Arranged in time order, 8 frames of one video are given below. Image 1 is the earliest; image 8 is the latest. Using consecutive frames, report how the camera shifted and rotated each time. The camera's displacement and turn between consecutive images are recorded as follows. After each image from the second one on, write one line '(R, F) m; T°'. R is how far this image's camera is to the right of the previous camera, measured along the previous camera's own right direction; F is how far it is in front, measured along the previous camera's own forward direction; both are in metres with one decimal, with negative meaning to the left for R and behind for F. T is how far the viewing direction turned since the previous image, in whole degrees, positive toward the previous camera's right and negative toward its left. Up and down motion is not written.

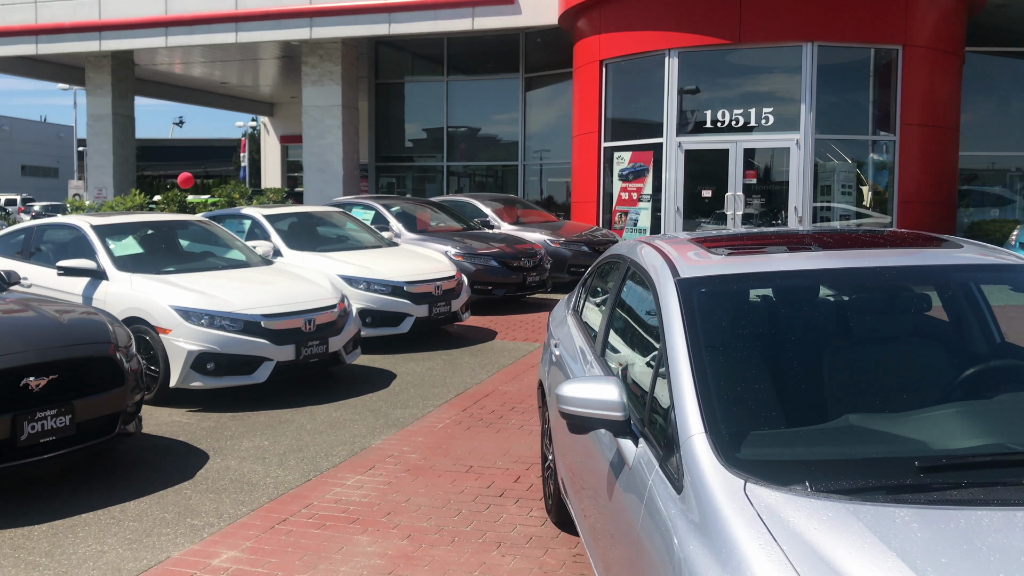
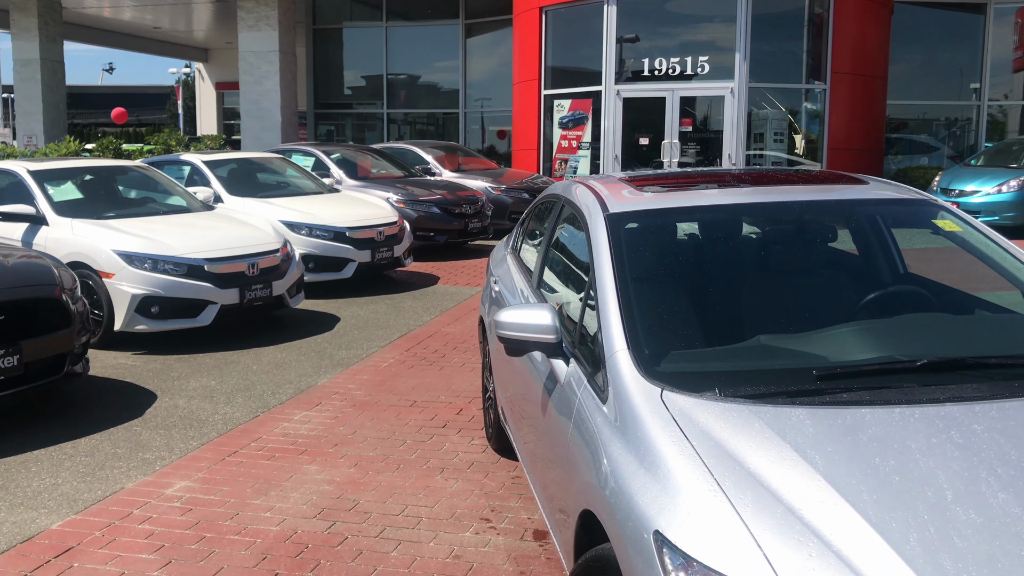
(0.0, -0.2) m; +3°
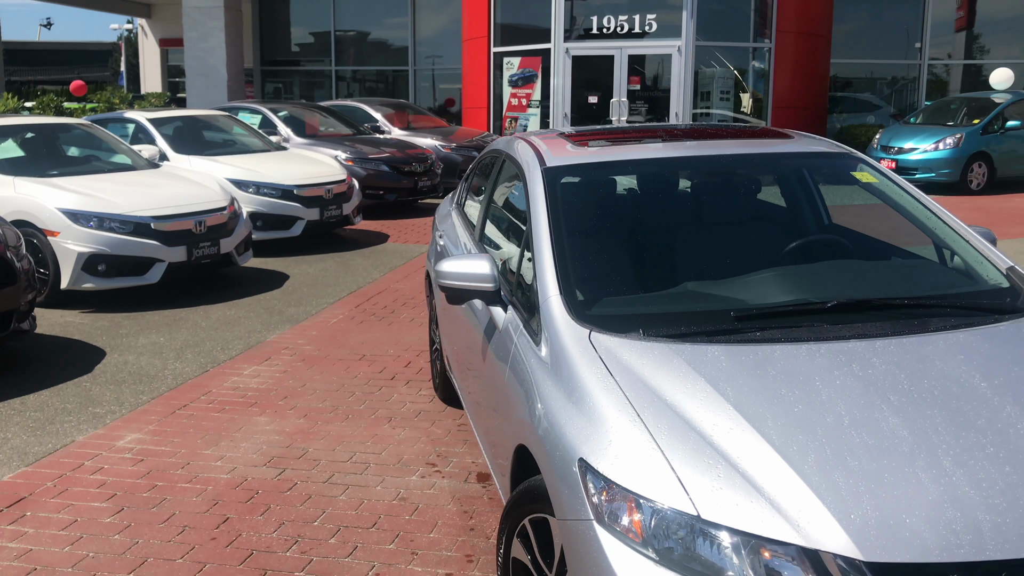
(+0.1, -0.1) m; +3°
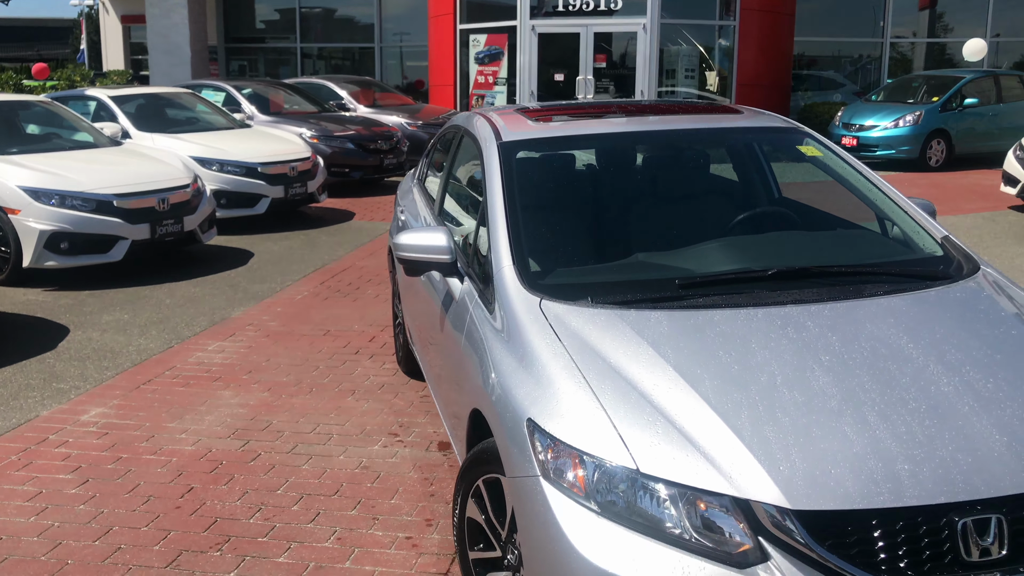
(+0.1, -0.1) m; +2°
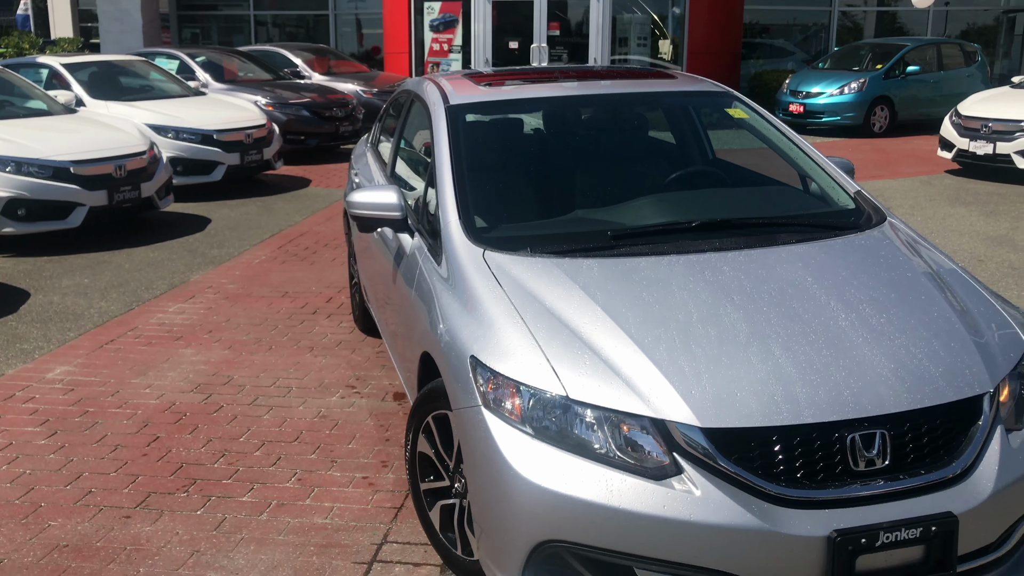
(0.0, -0.3) m; +2°
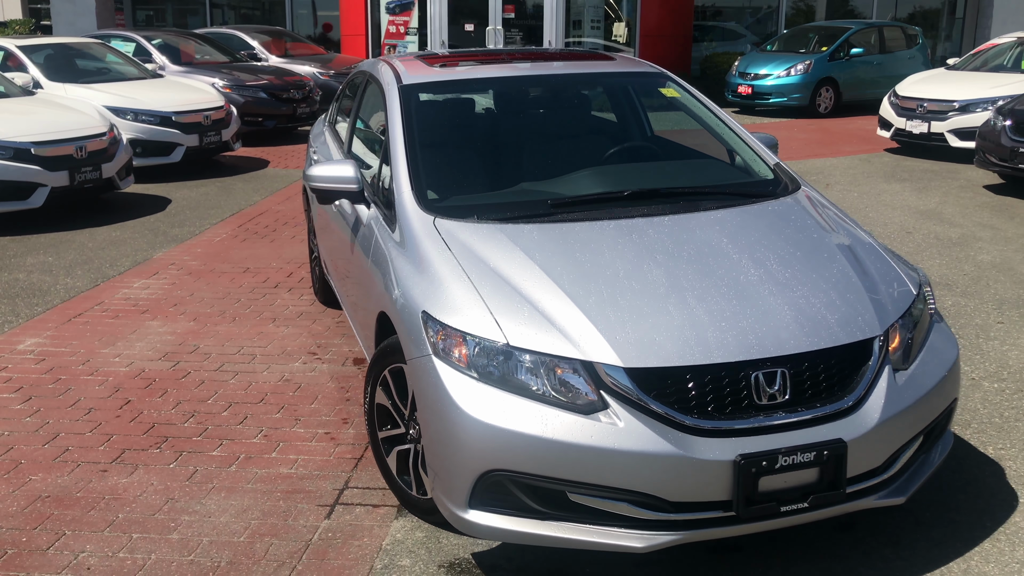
(0.0, -0.3) m; +2°
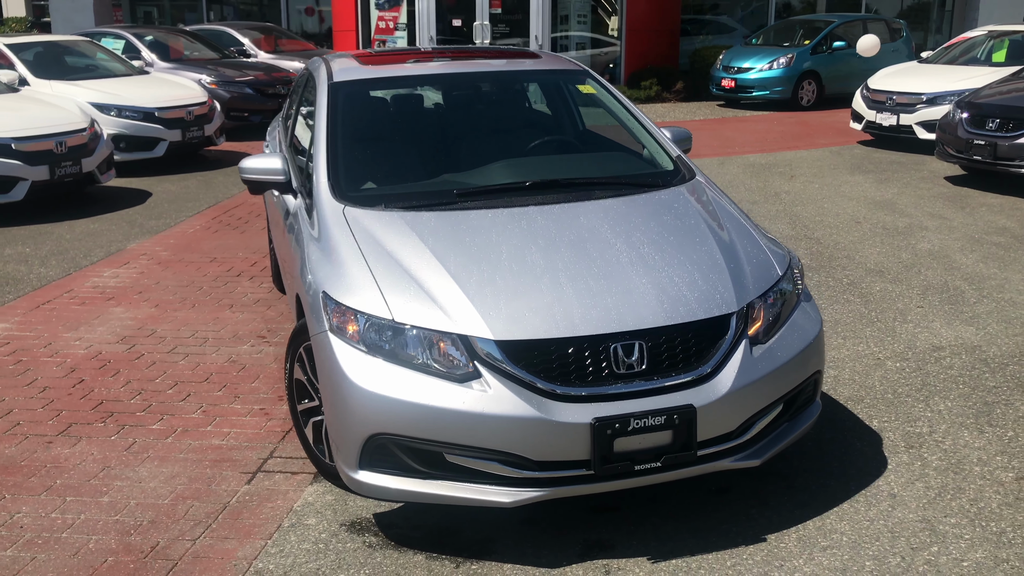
(+0.4, -0.3) m; -1°
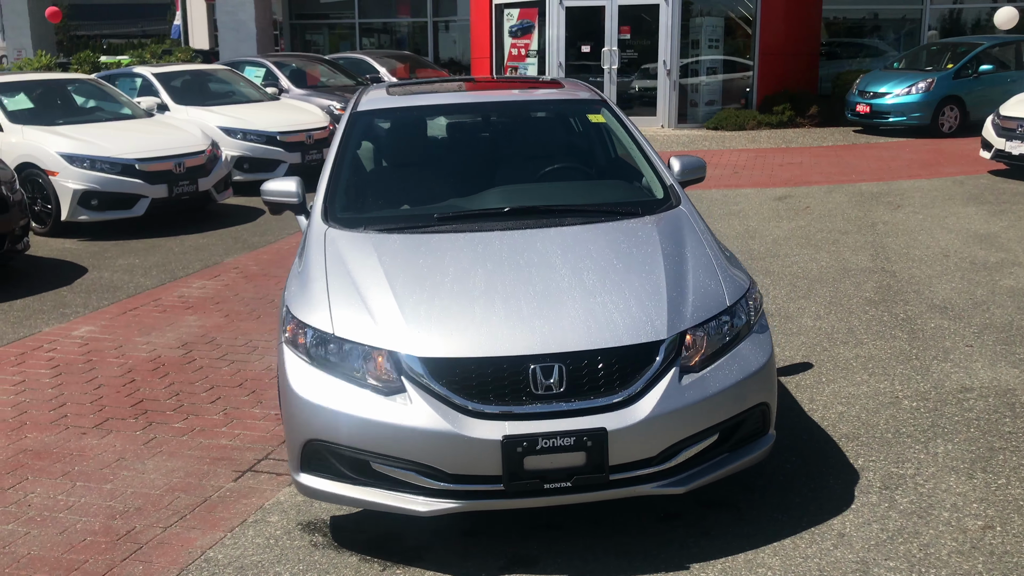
(+0.8, -0.1) m; -10°
